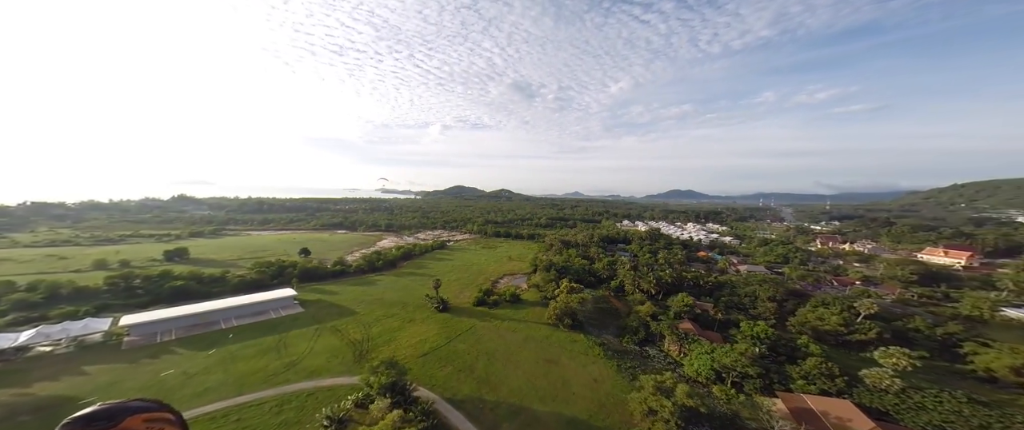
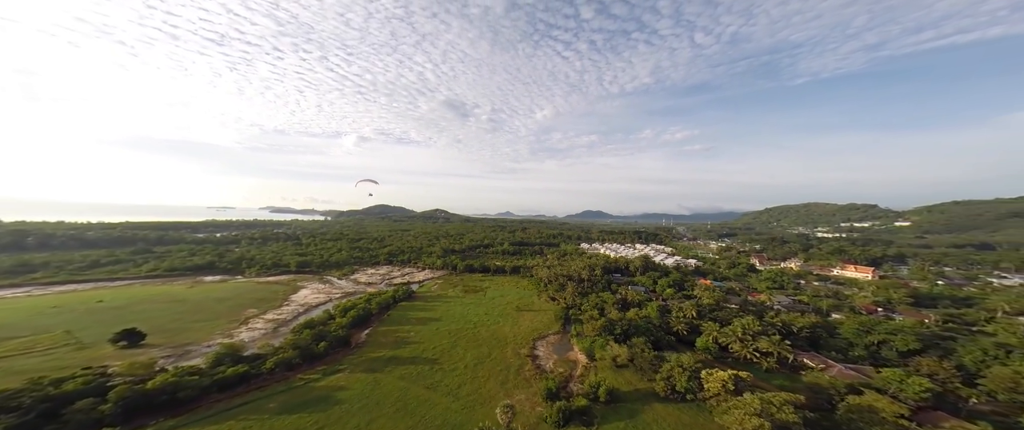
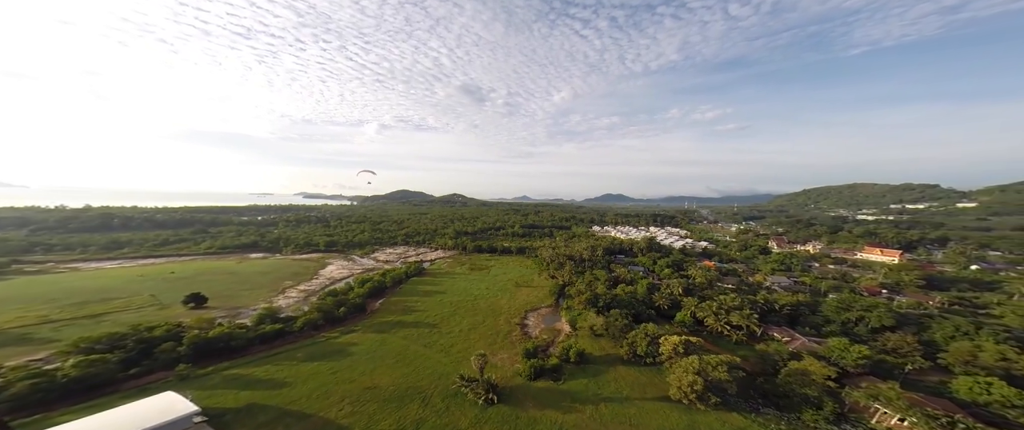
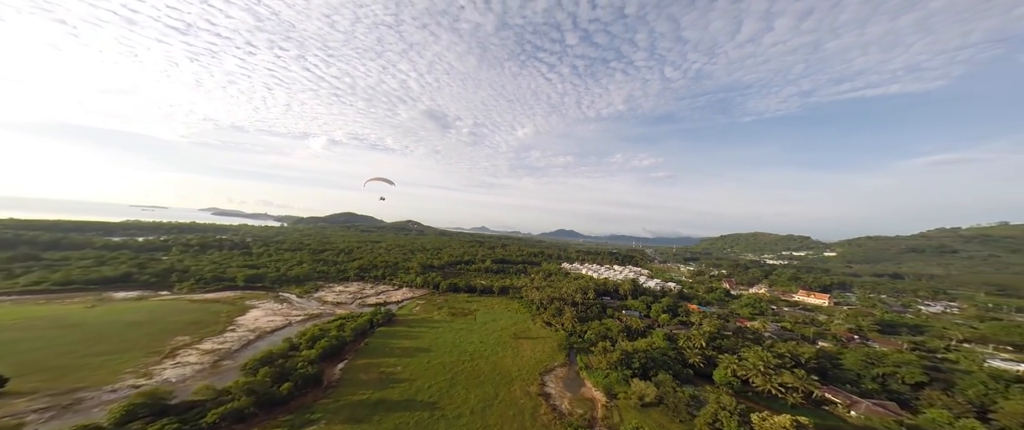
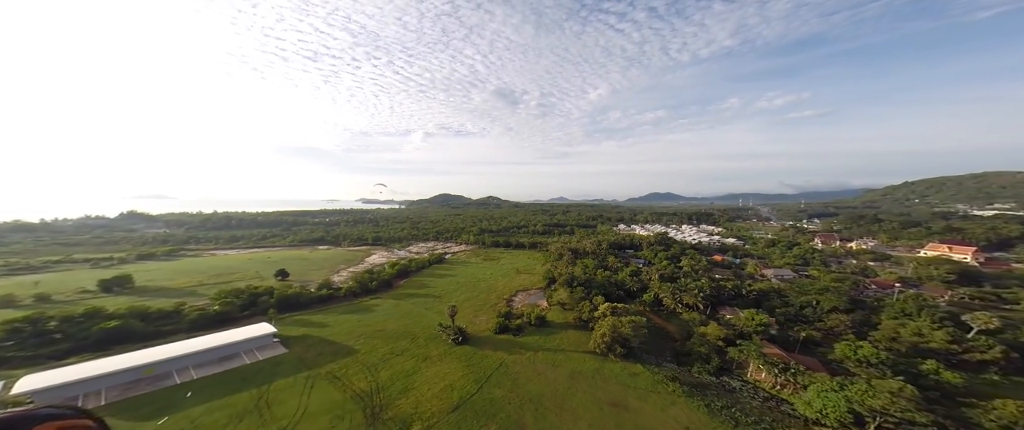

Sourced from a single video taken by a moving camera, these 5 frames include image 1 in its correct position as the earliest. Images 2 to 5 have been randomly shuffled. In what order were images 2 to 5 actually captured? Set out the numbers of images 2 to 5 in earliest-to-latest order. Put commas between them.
5, 3, 2, 4
